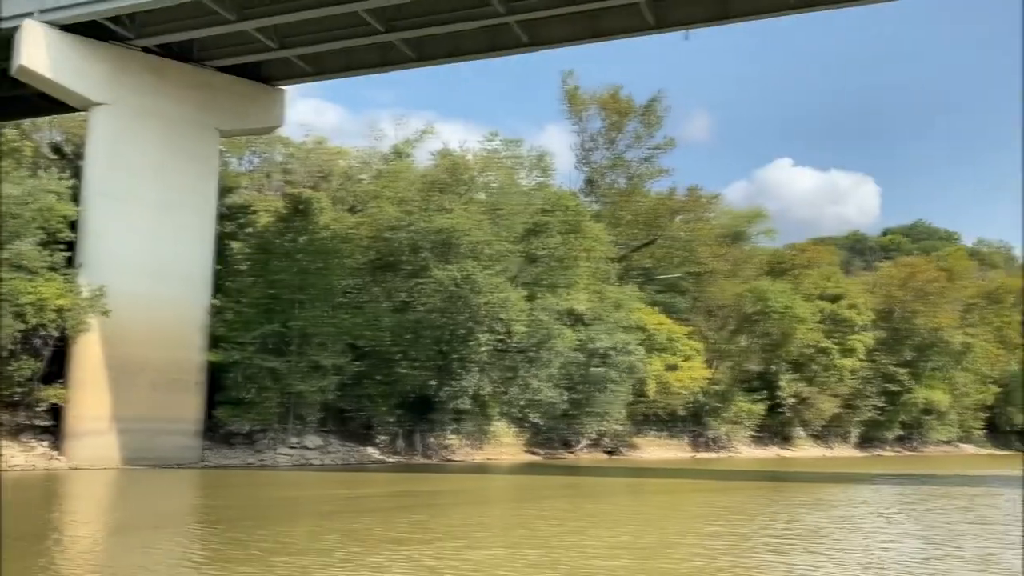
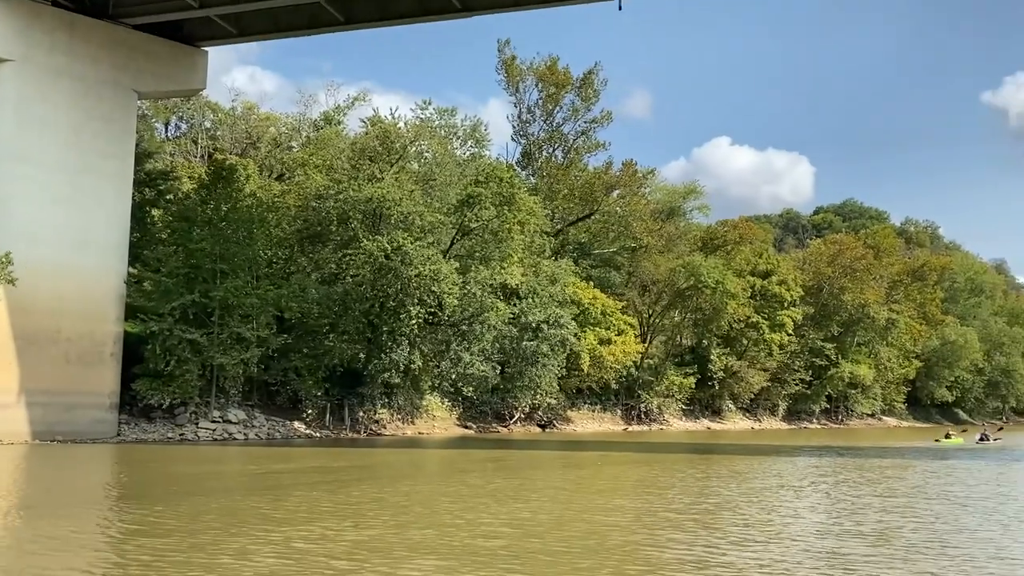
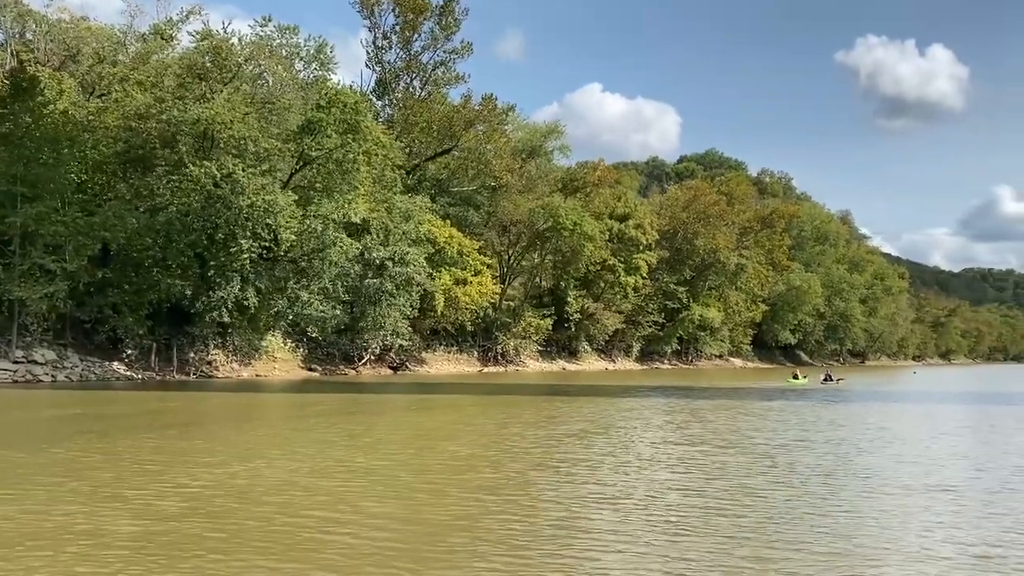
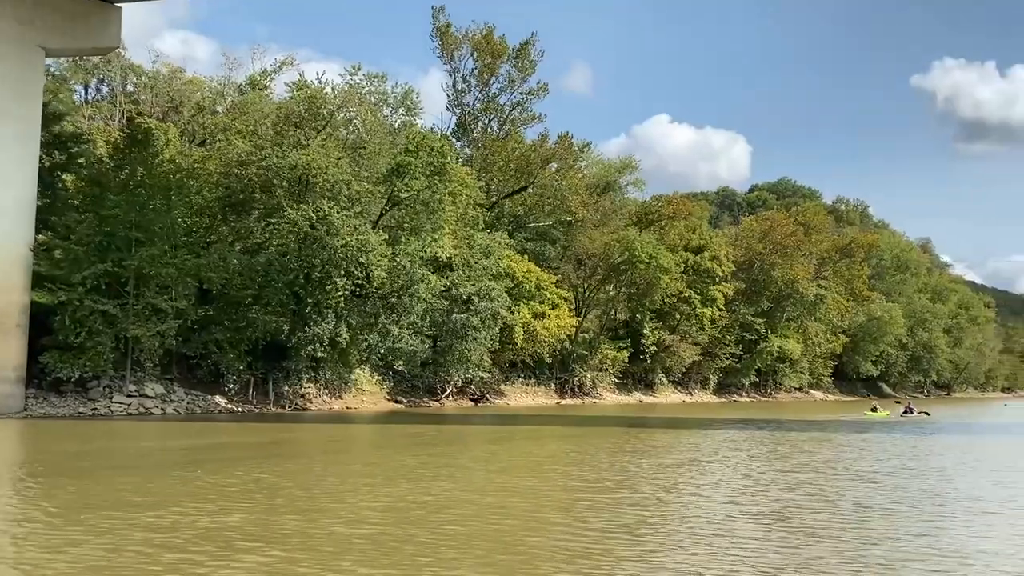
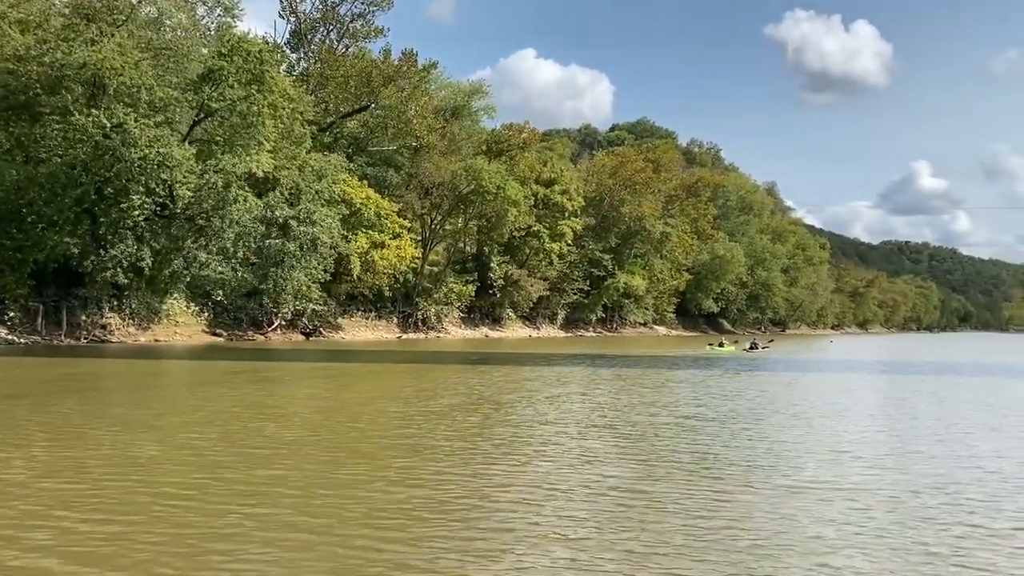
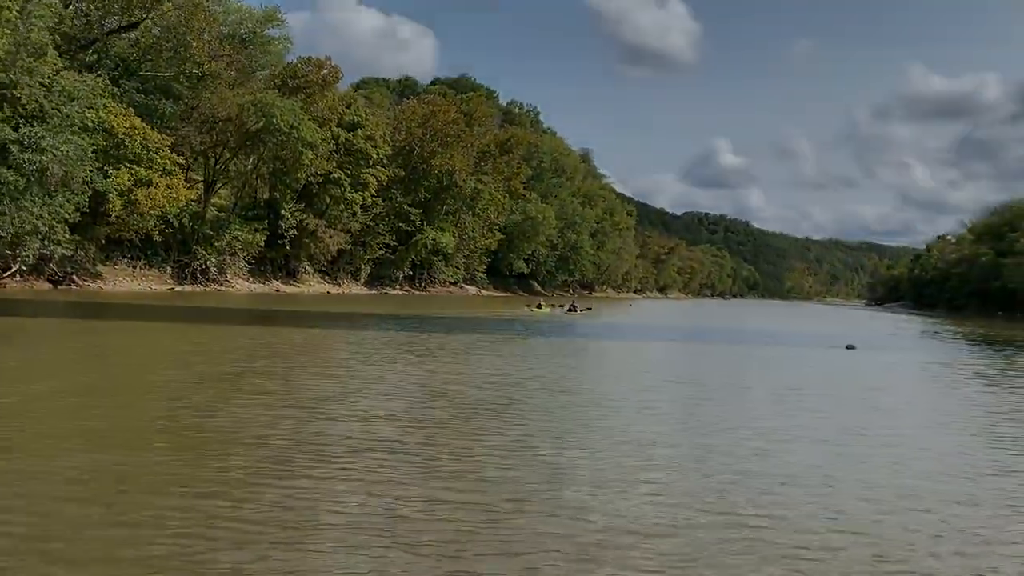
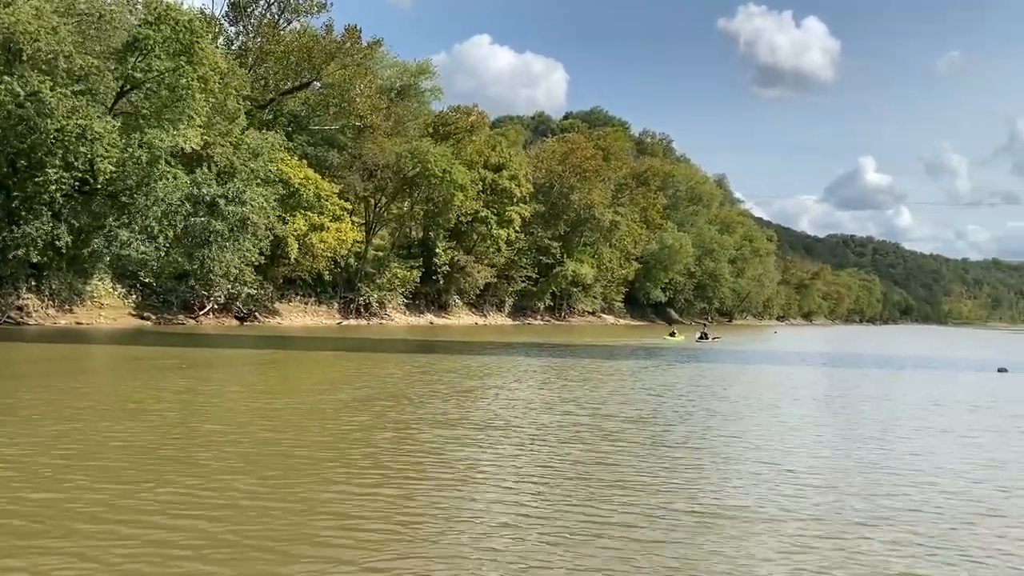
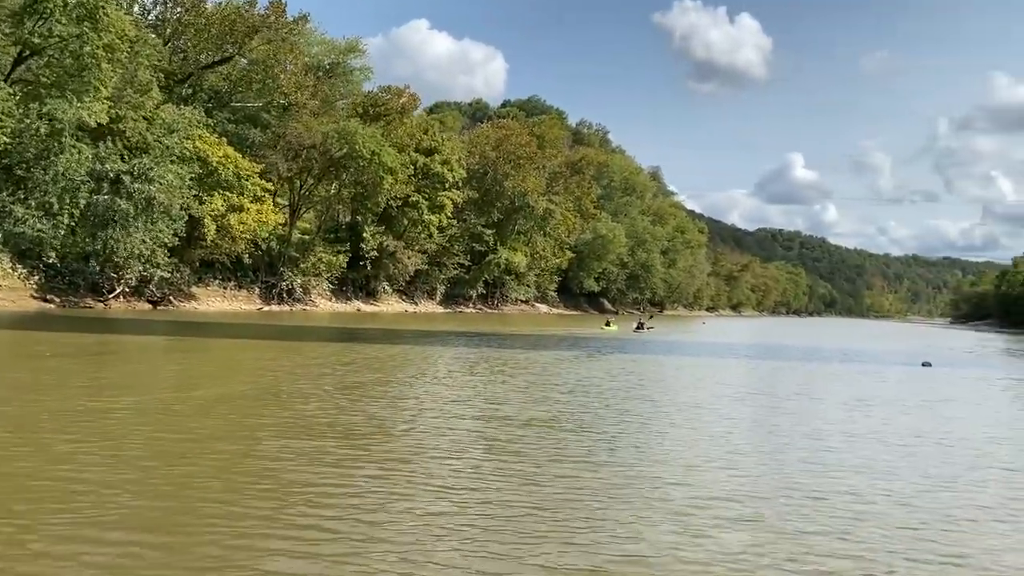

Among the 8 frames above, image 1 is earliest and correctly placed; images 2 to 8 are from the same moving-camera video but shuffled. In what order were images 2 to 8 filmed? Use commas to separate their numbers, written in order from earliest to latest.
2, 4, 3, 5, 7, 8, 6
